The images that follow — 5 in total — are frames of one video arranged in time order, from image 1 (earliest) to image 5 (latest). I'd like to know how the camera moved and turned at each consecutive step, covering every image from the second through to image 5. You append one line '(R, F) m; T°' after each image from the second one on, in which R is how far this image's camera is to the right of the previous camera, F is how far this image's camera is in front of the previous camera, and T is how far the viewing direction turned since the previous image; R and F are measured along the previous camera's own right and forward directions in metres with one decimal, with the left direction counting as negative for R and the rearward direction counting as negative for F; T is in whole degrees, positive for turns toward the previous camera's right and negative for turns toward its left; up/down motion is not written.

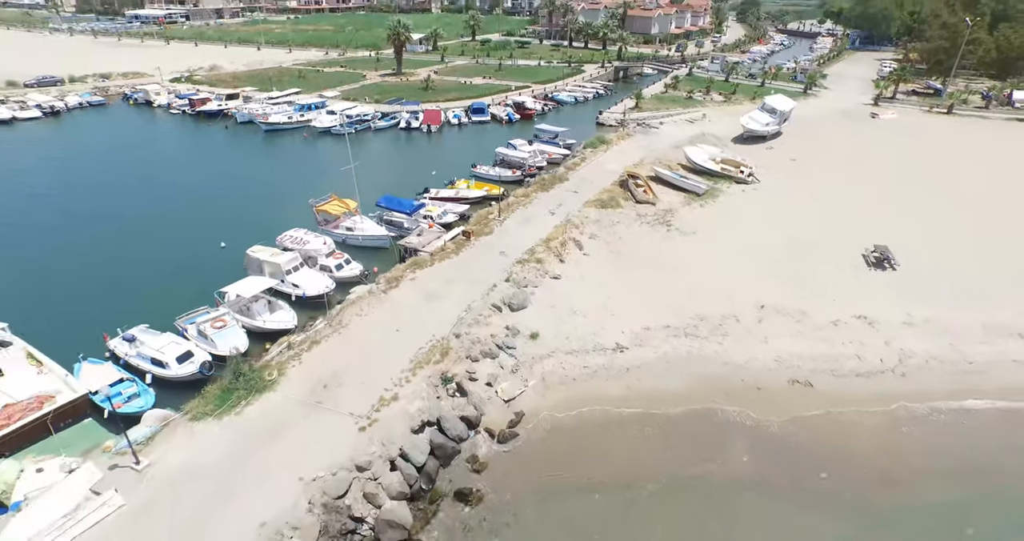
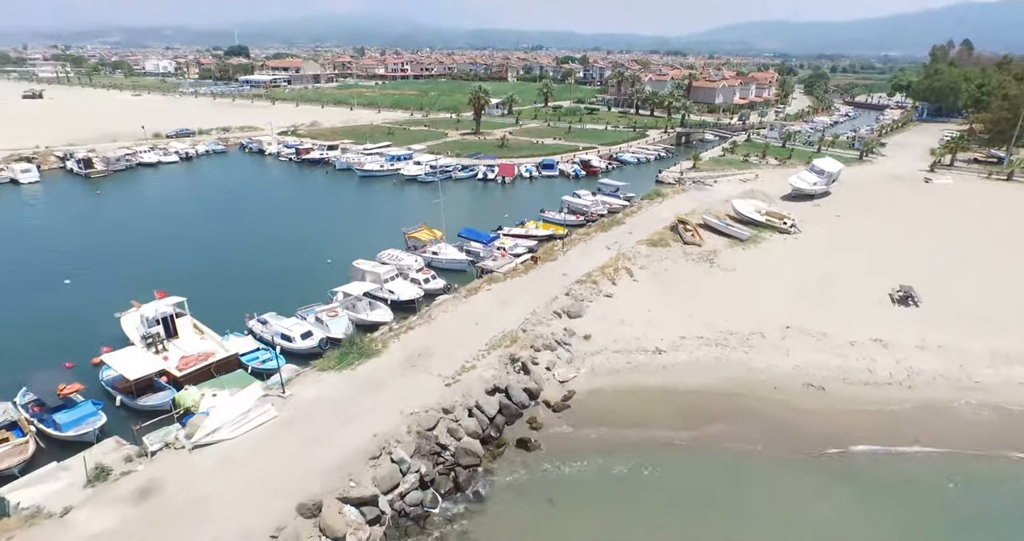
(+0.1, -3.4) m; -6°
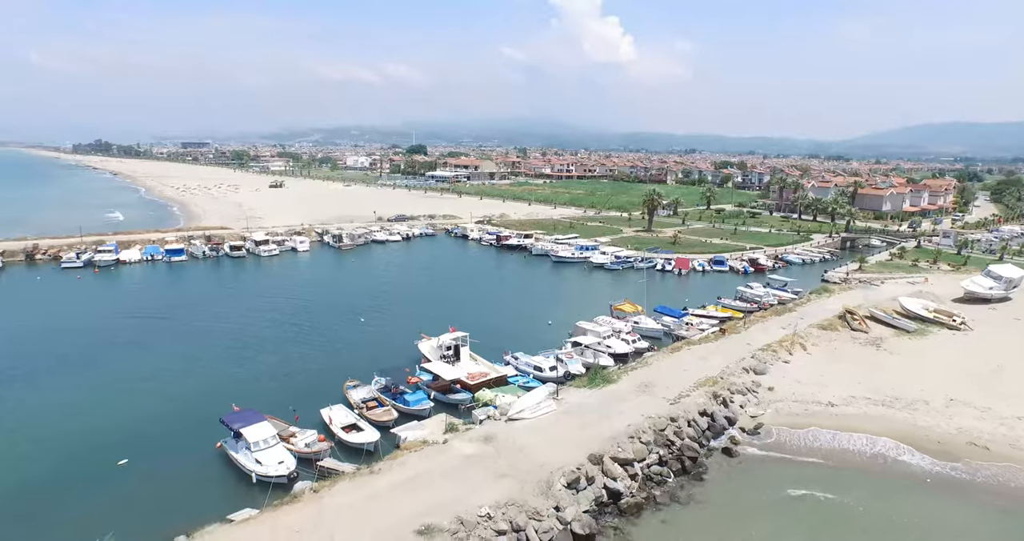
(-2.4, -7.1) m; -13°
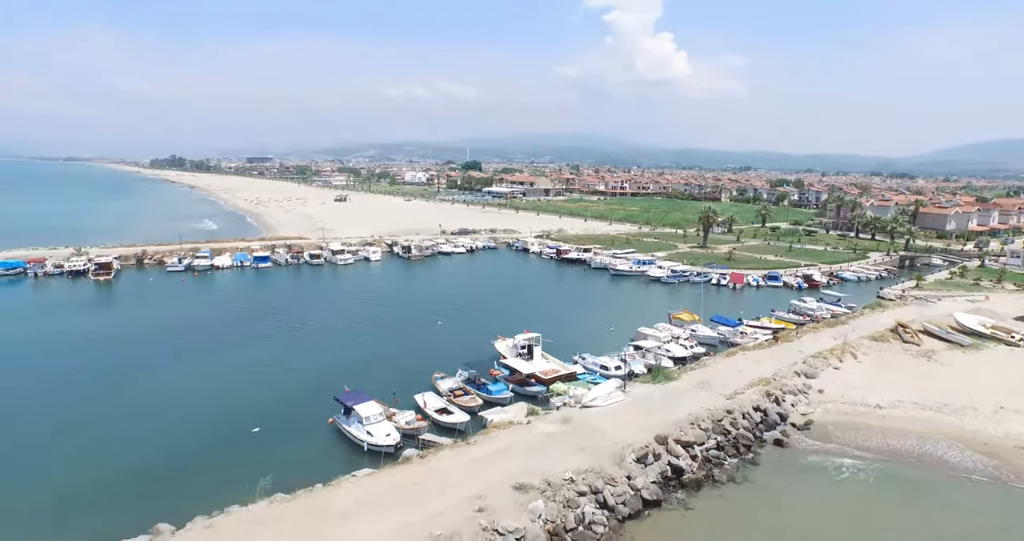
(-1.0, -3.2) m; -4°
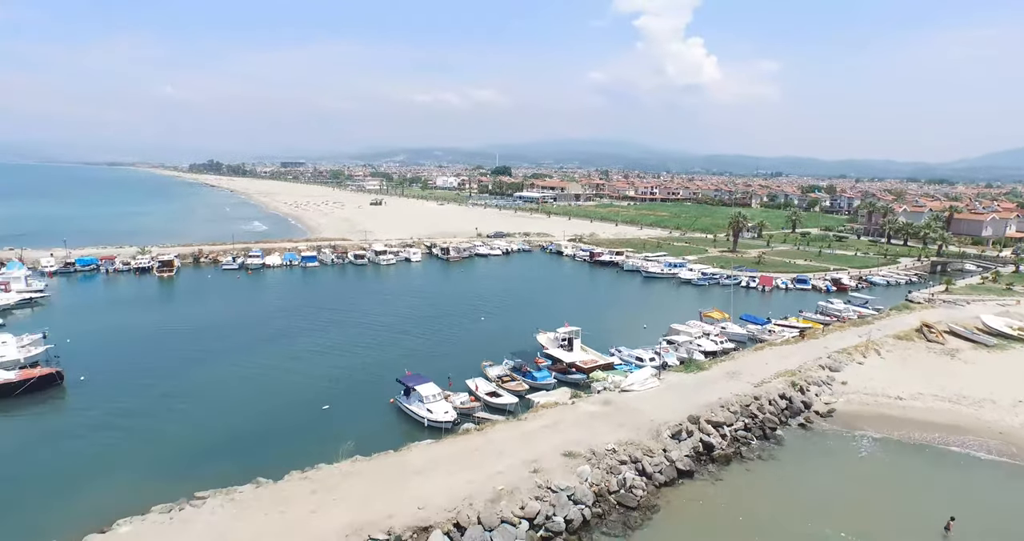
(-0.8, -2.5) m; -2°
